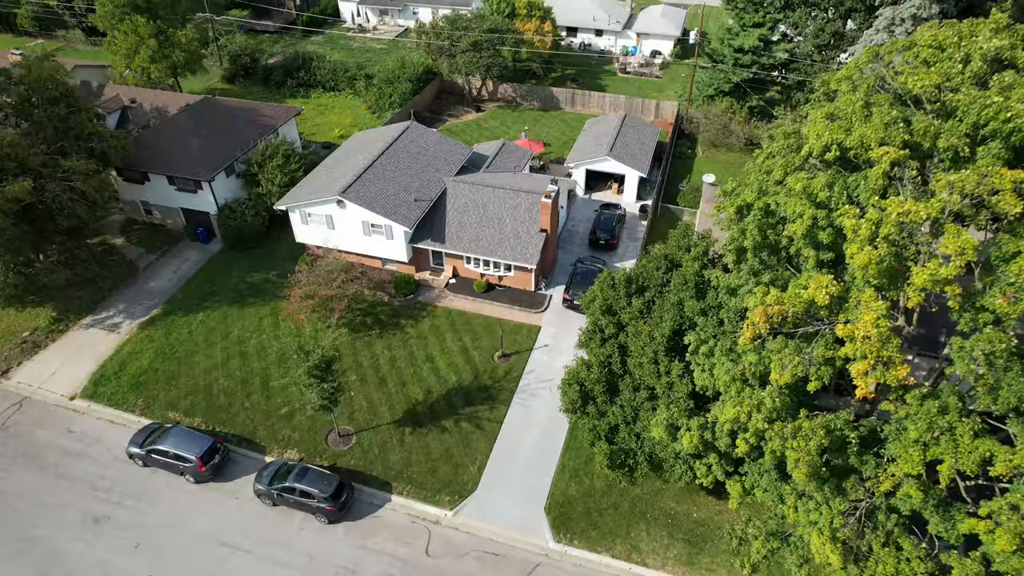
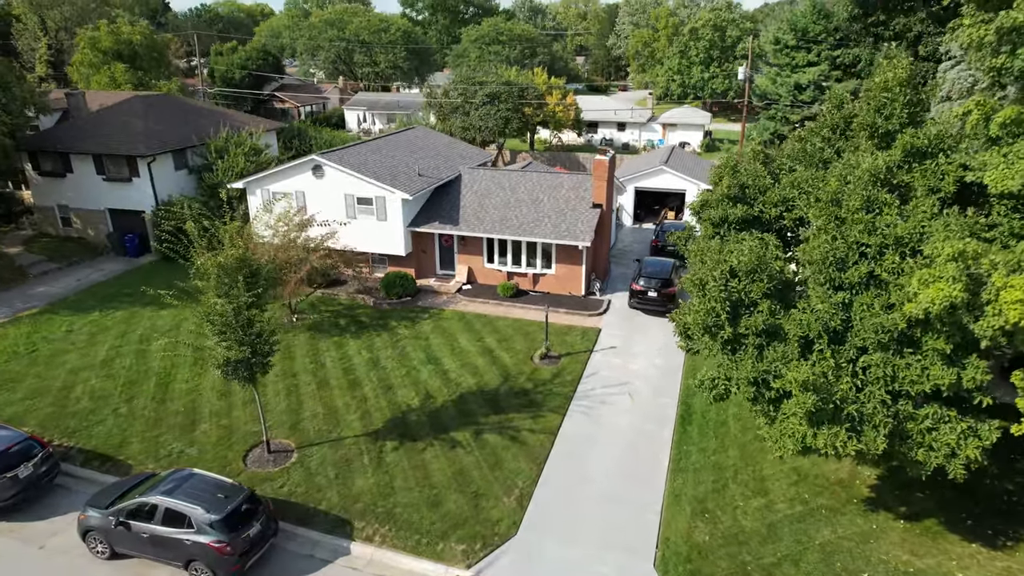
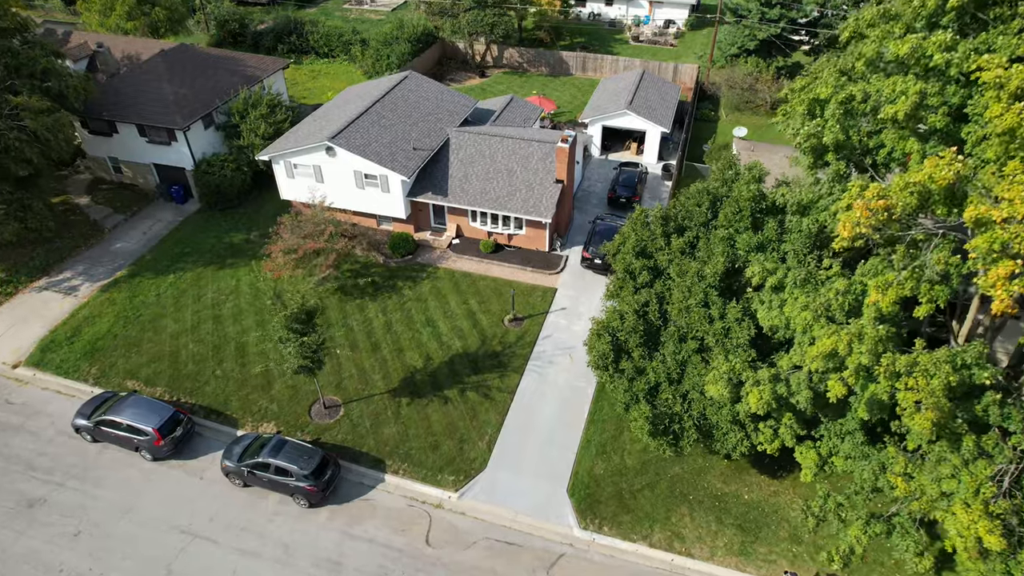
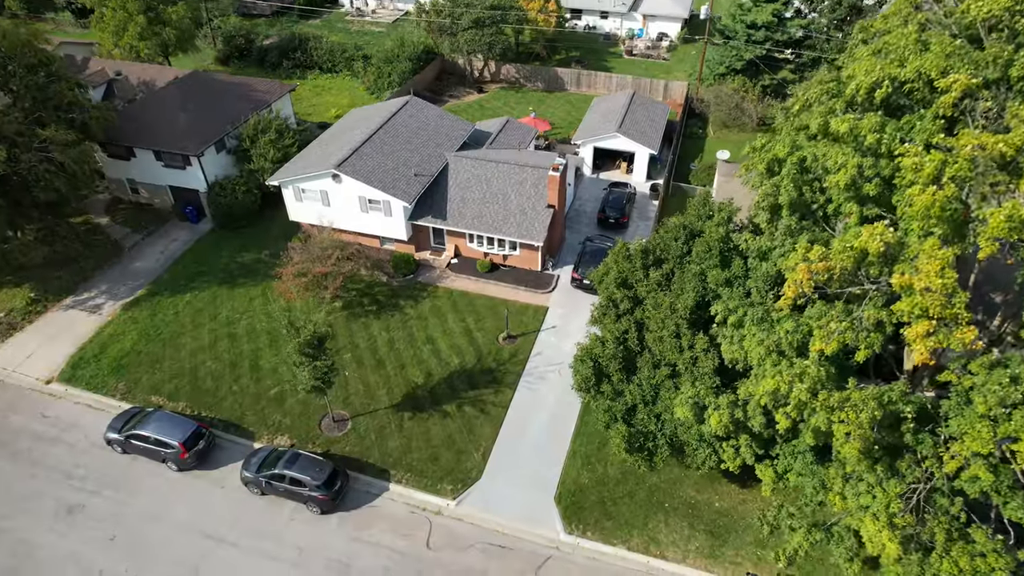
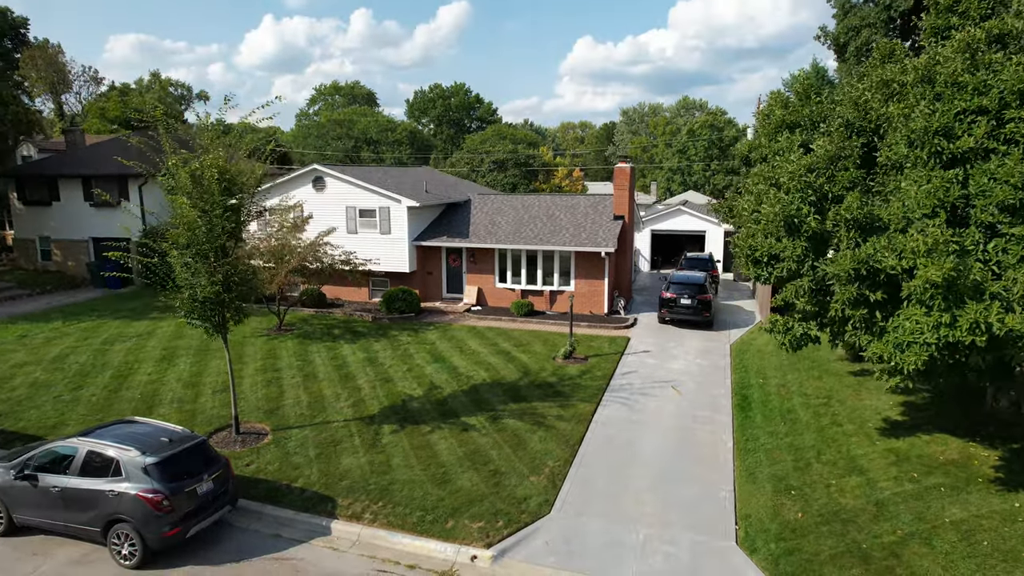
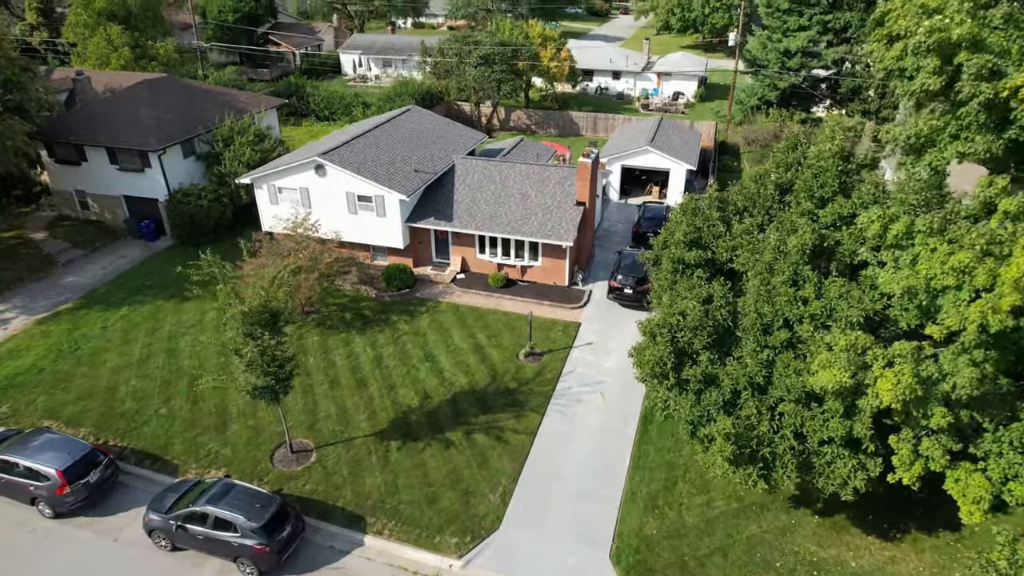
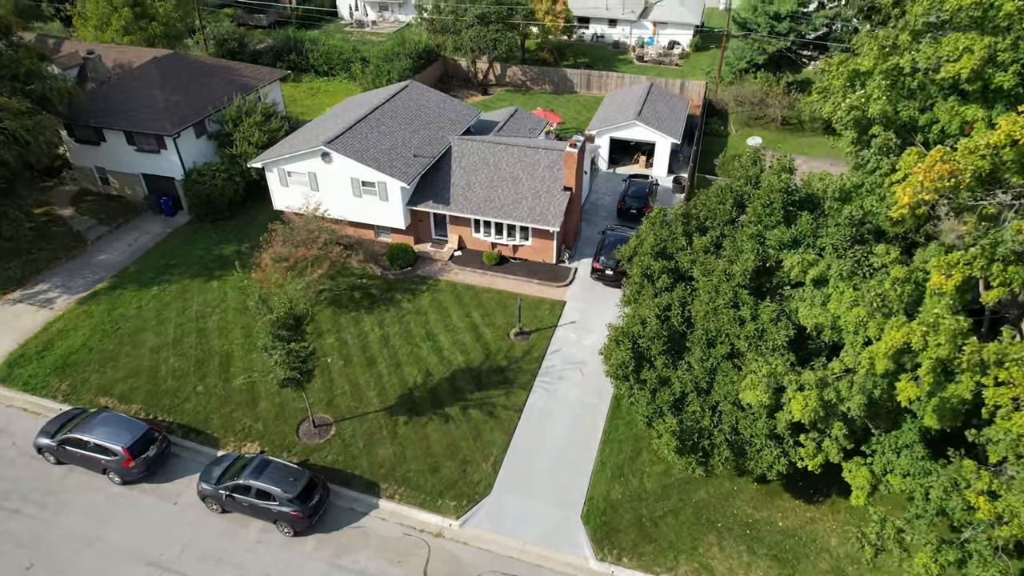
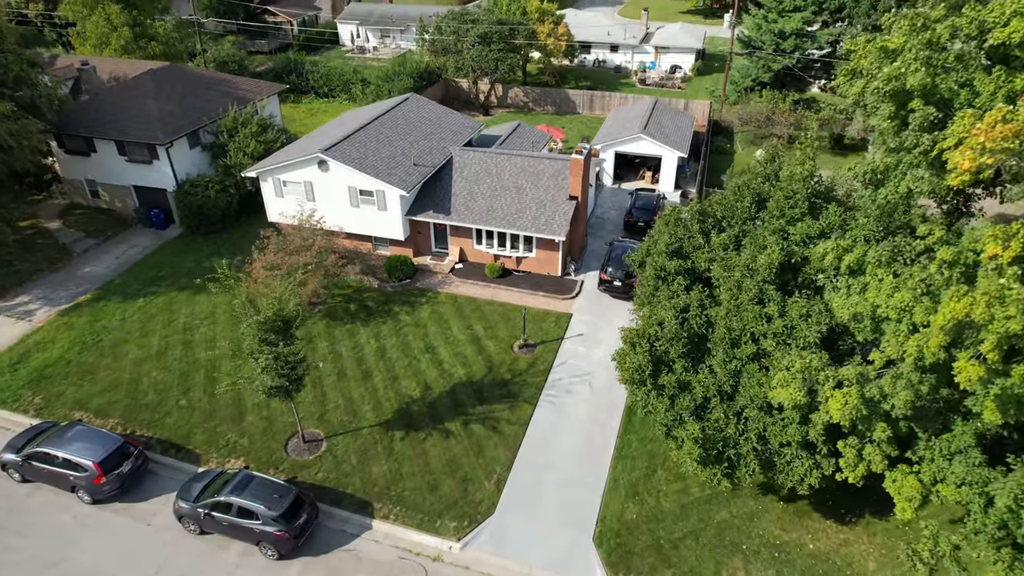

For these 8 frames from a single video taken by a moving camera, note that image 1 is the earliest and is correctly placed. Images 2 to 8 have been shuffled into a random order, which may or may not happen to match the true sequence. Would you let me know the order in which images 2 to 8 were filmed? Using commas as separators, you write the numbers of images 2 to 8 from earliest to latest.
4, 3, 7, 8, 6, 2, 5
